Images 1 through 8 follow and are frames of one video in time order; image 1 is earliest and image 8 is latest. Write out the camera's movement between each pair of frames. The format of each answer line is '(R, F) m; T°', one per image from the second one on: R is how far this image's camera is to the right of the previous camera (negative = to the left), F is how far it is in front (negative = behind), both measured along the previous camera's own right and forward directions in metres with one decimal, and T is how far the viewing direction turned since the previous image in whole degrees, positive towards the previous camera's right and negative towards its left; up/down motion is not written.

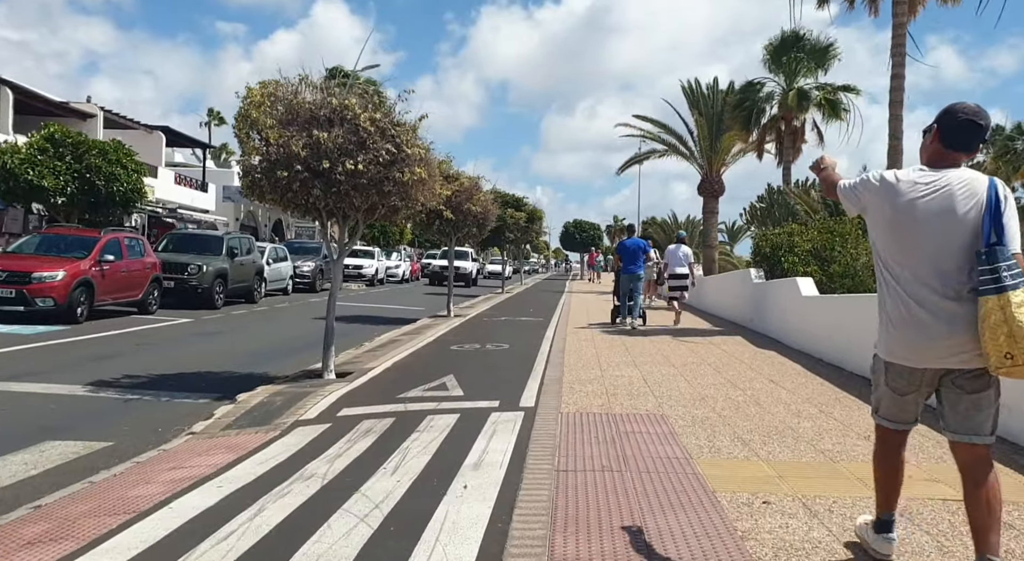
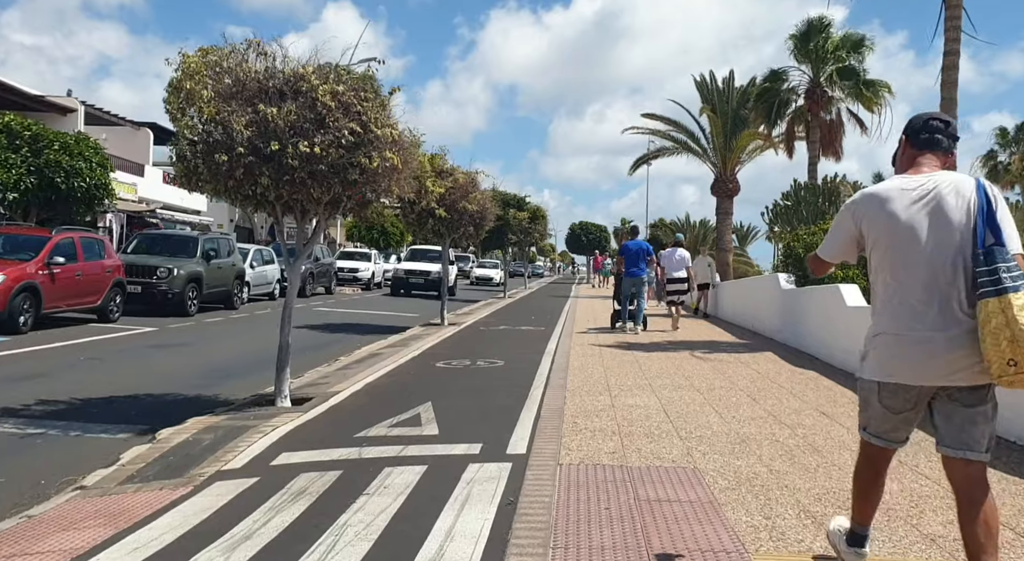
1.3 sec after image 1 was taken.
(+0.2, +1.7) m; -1°
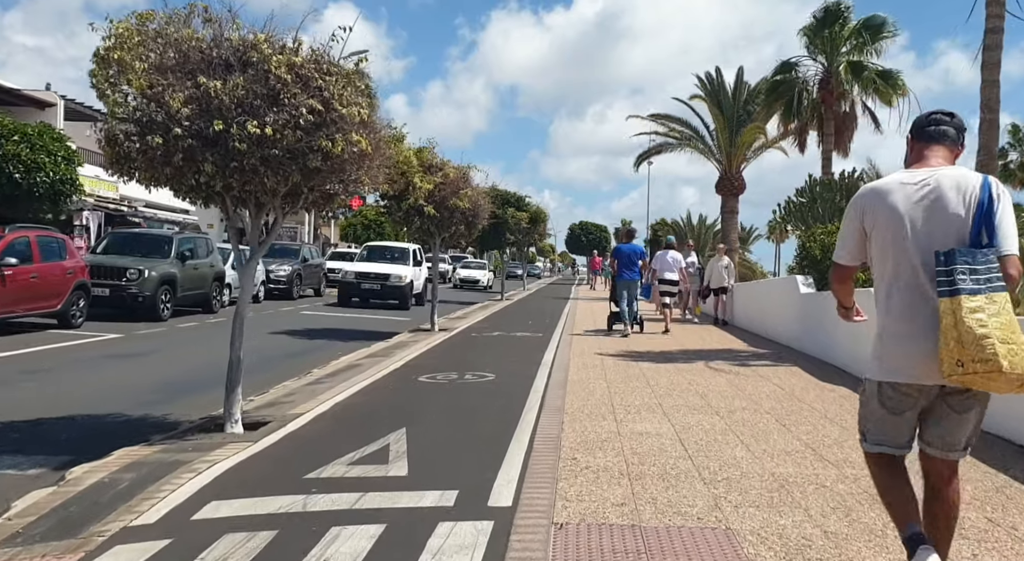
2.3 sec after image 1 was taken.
(+0.1, +1.2) m; 0°
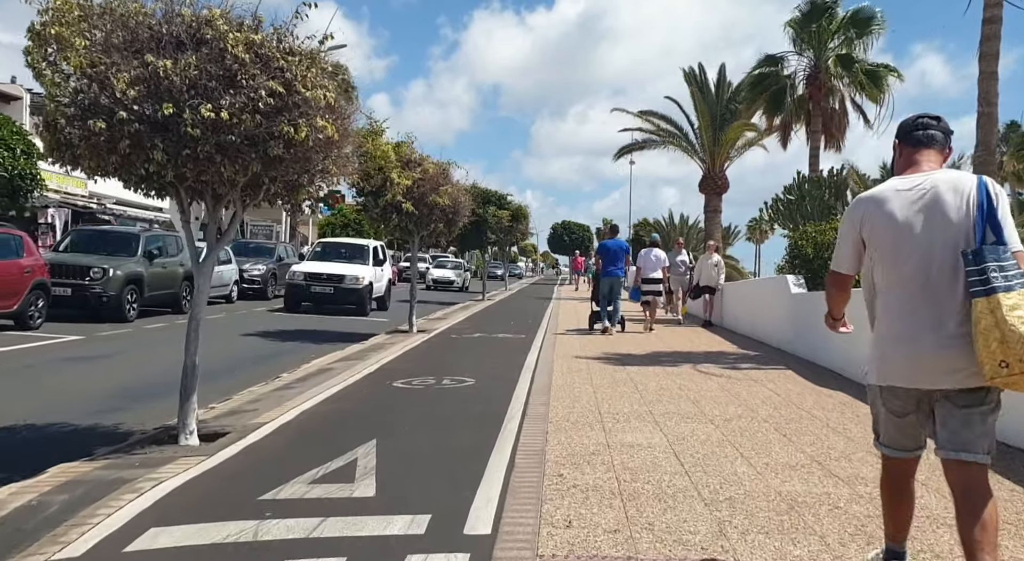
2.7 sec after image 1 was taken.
(0.0, +0.5) m; +1°
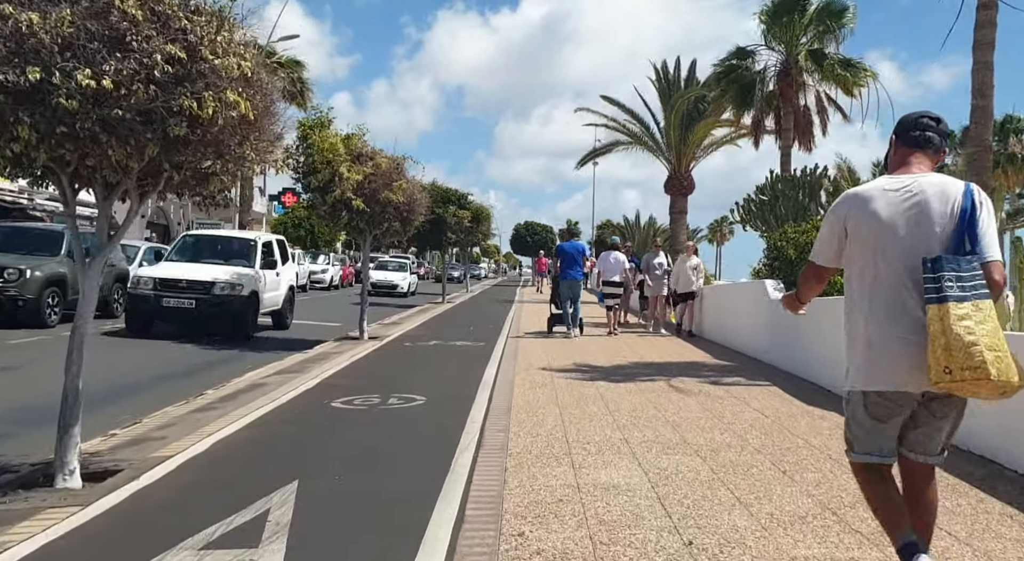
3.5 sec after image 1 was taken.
(+0.1, +1.0) m; +3°
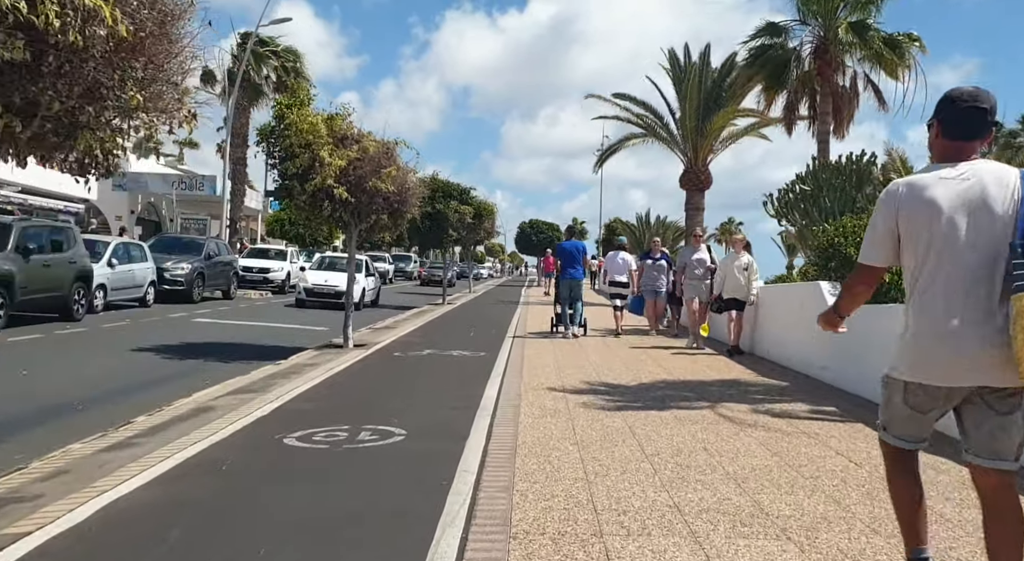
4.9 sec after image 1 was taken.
(0.0, +1.8) m; 0°
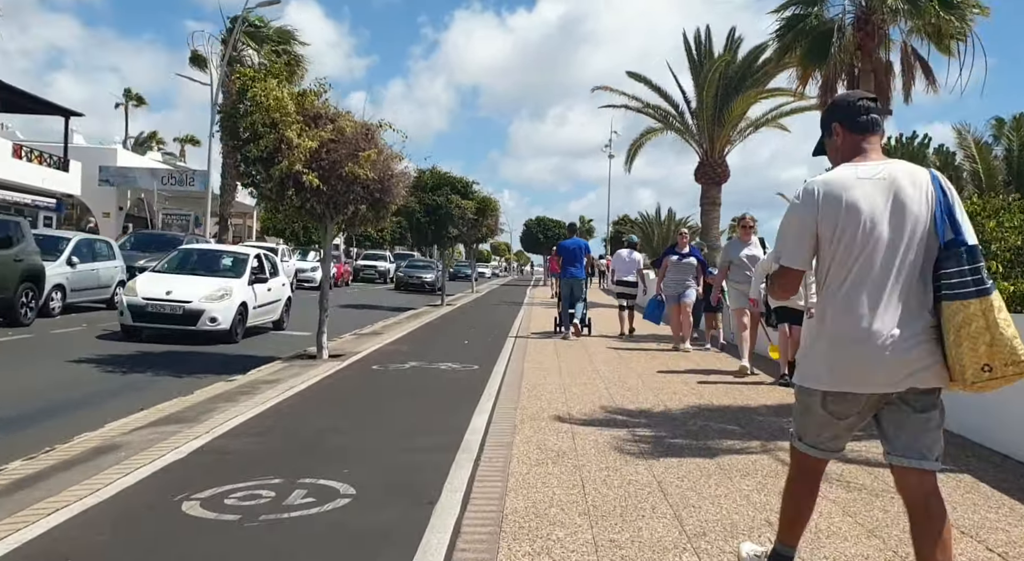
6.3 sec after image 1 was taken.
(+0.1, +1.7) m; -1°
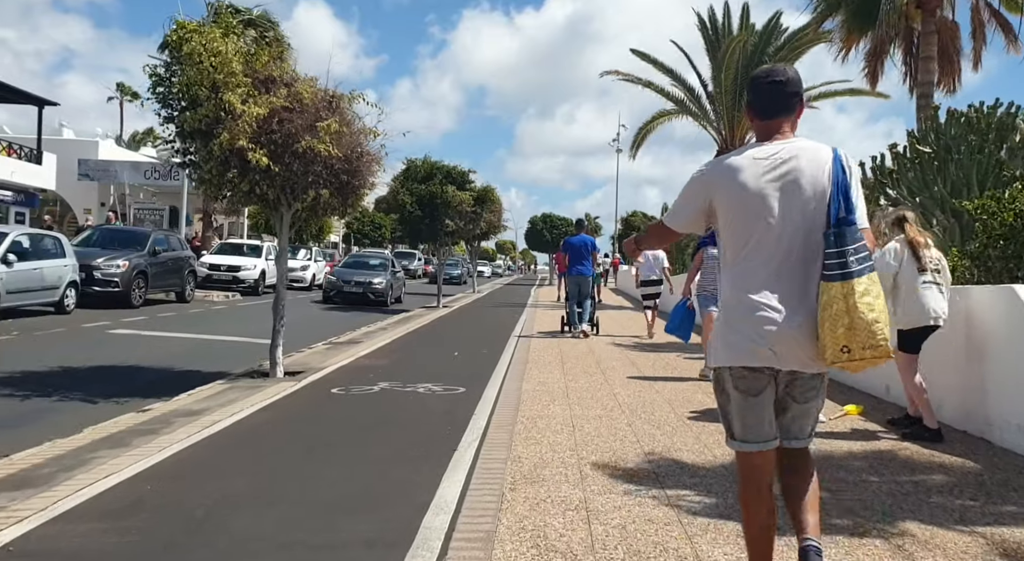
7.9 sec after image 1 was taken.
(+0.1, +2.1) m; -1°
